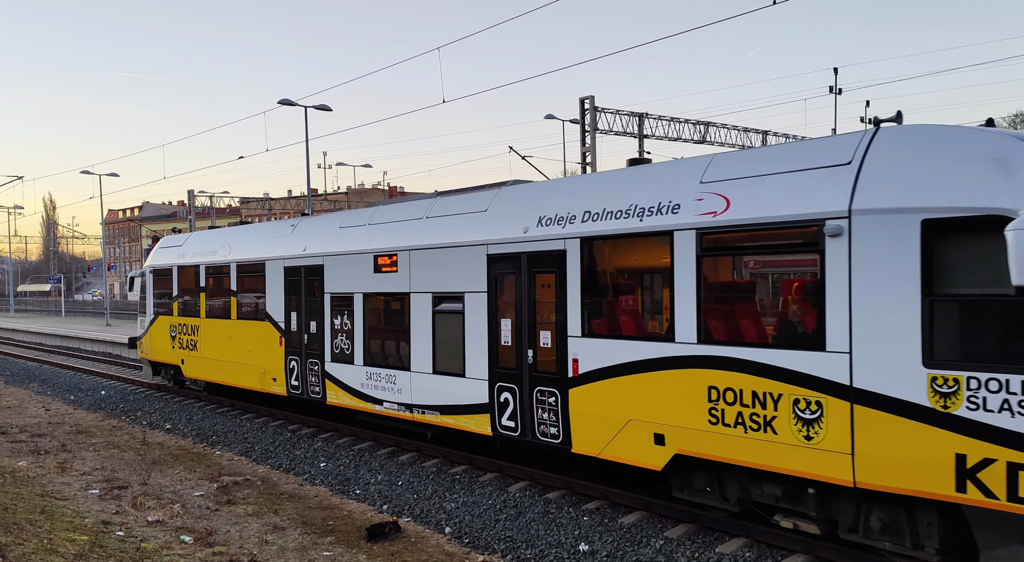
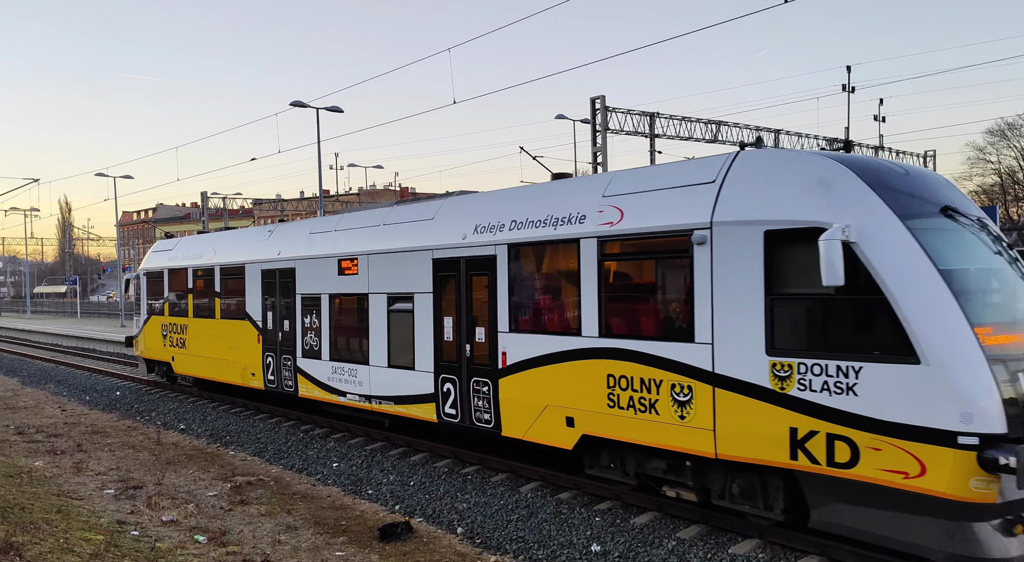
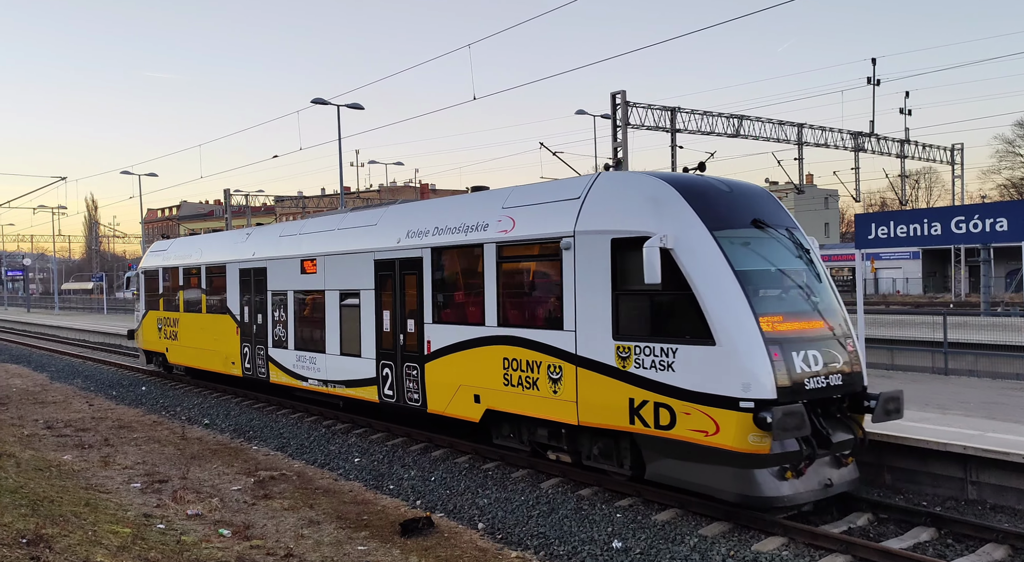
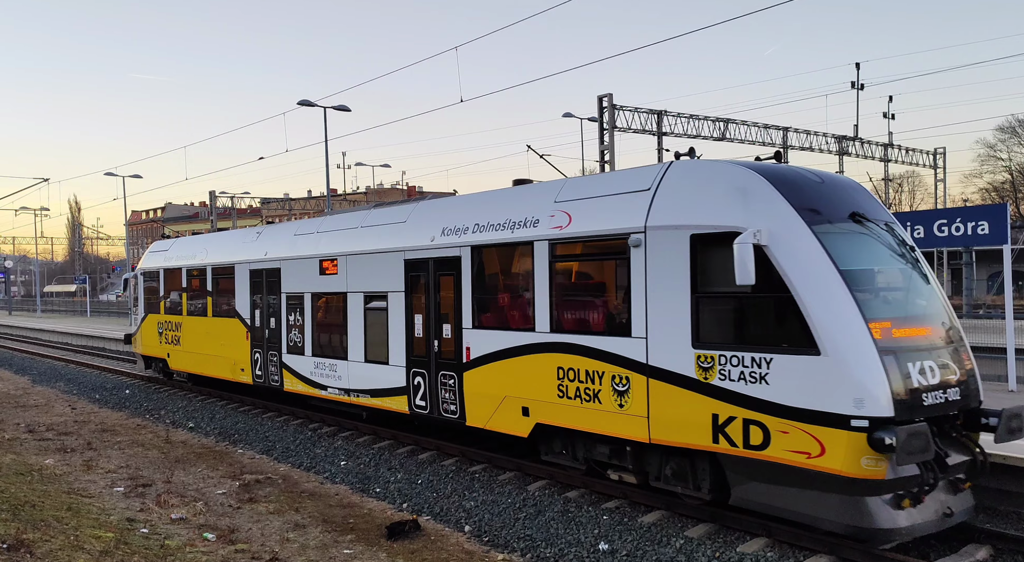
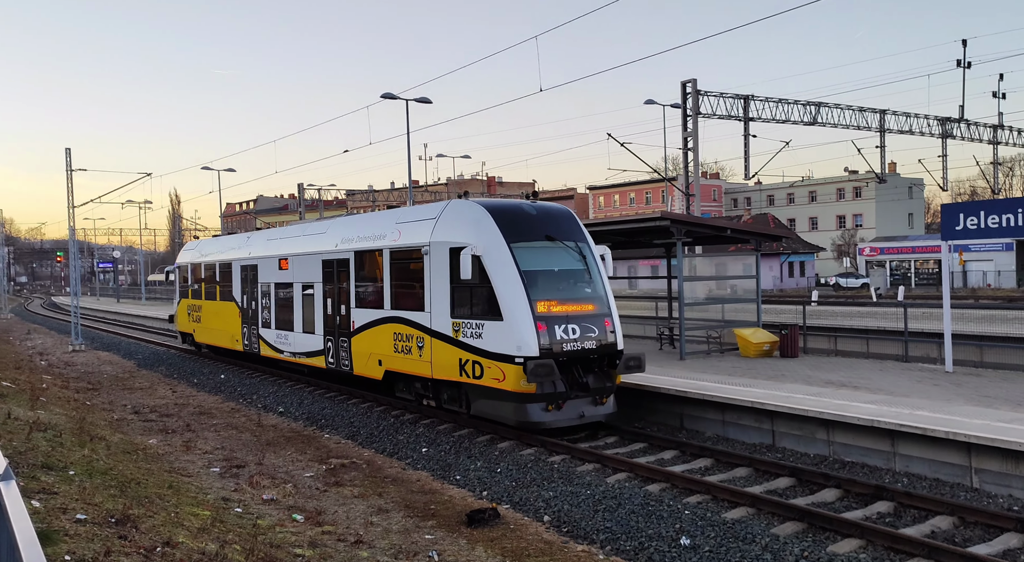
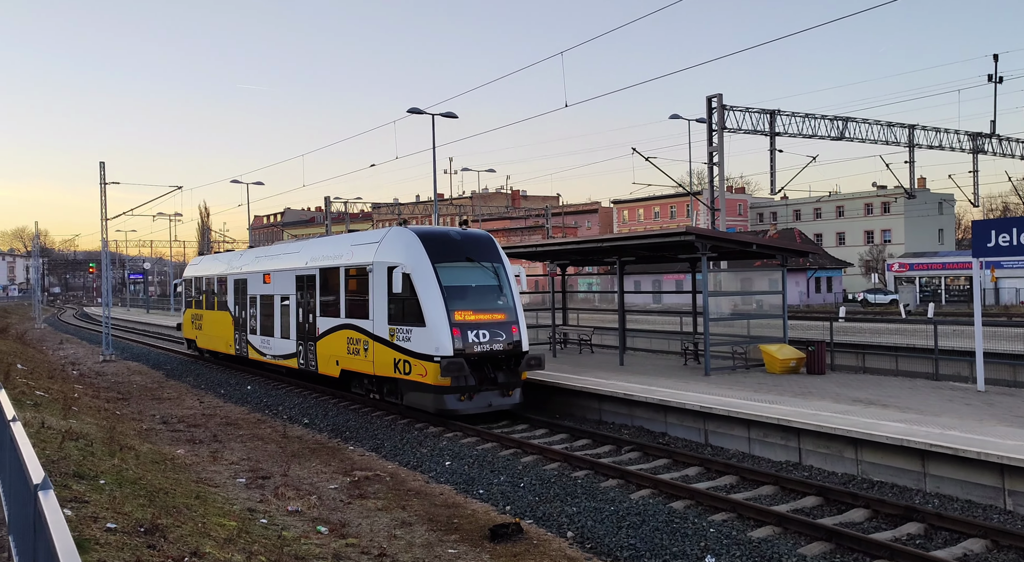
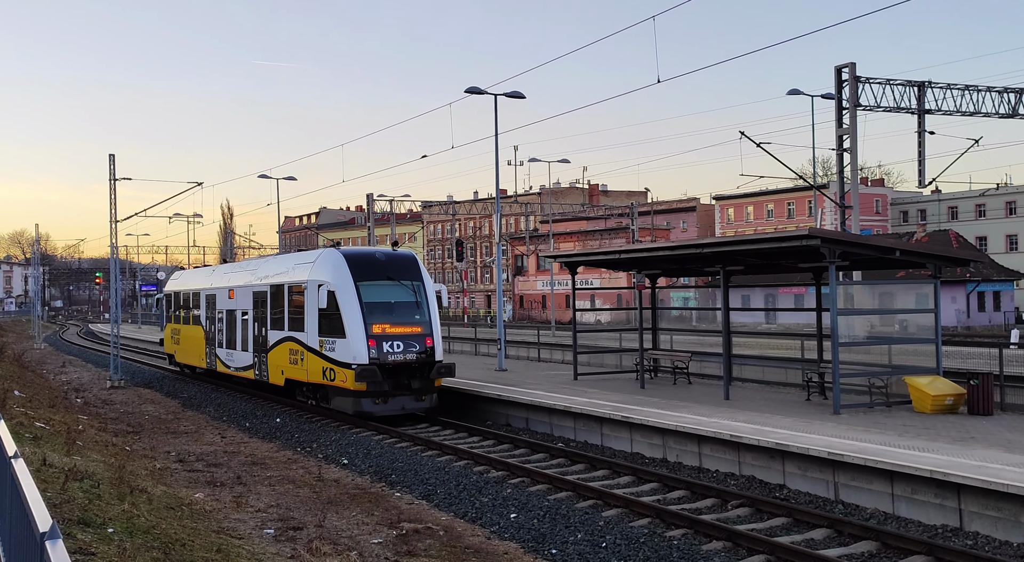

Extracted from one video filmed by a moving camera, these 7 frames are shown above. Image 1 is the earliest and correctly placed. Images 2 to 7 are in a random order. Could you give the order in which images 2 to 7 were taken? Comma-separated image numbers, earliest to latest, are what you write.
2, 4, 3, 5, 6, 7
